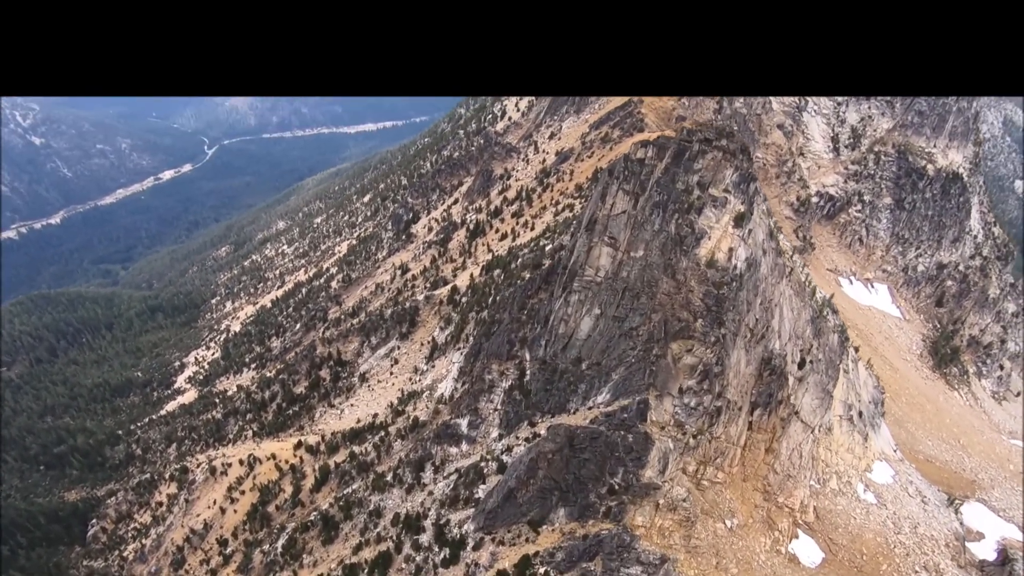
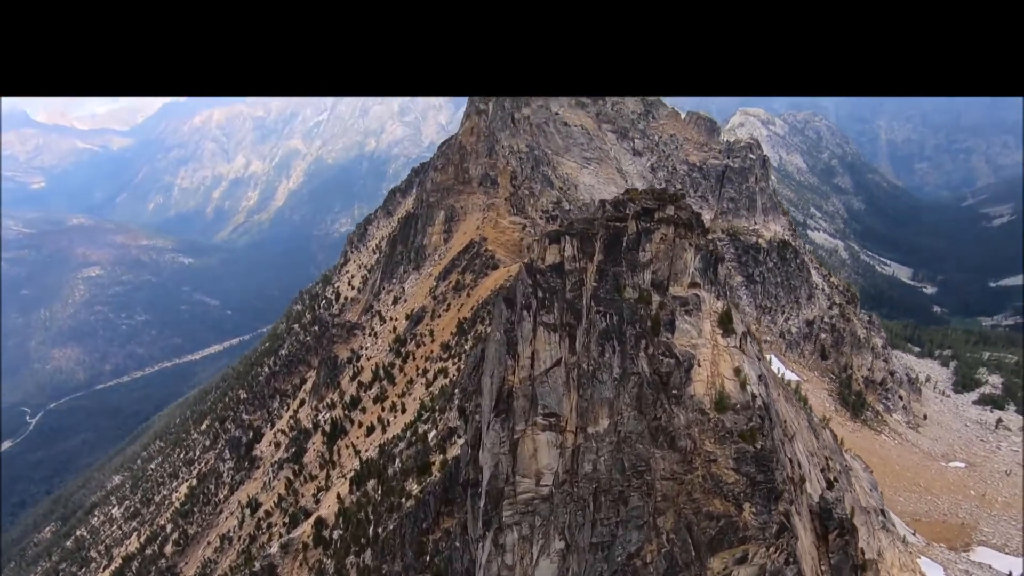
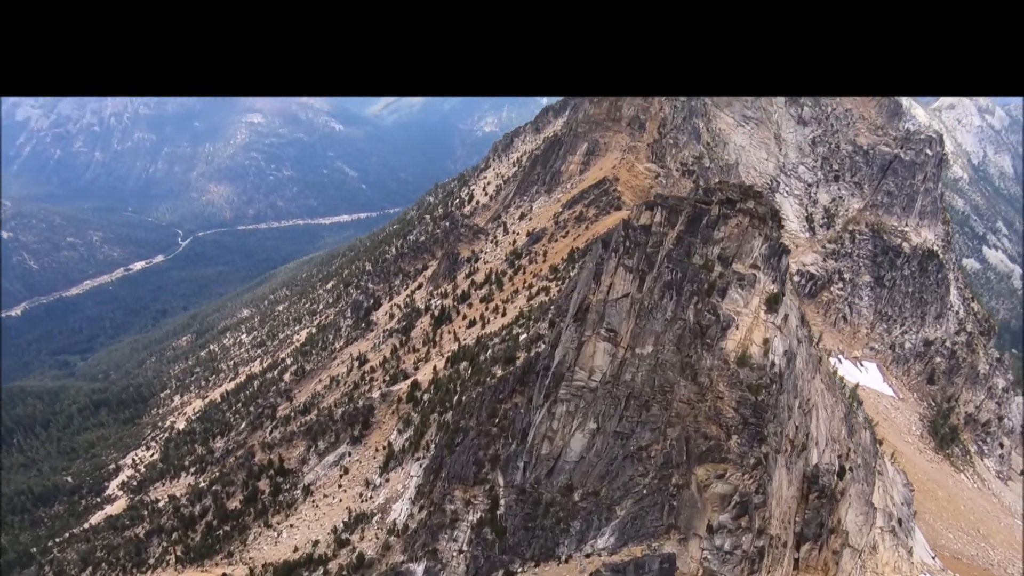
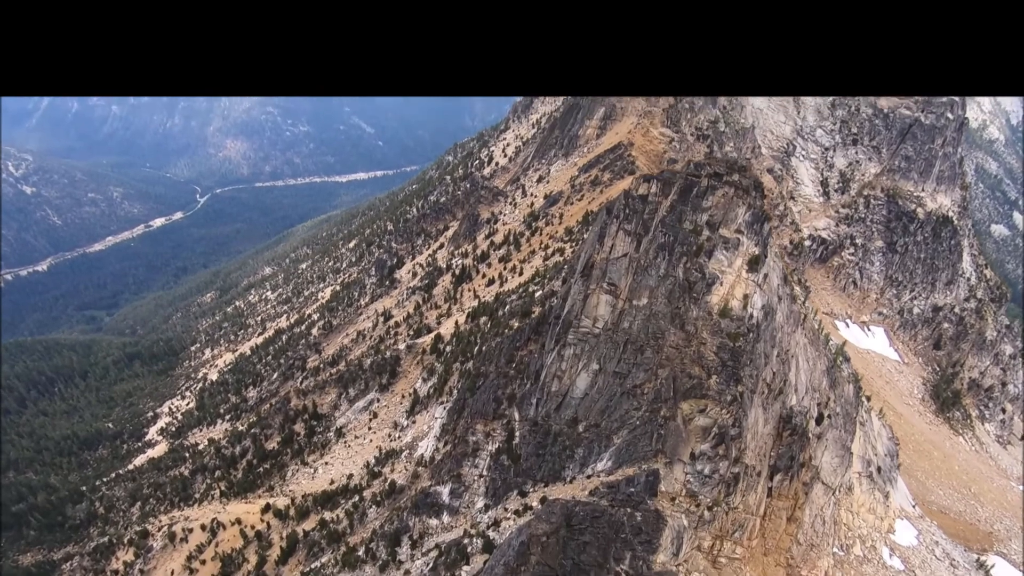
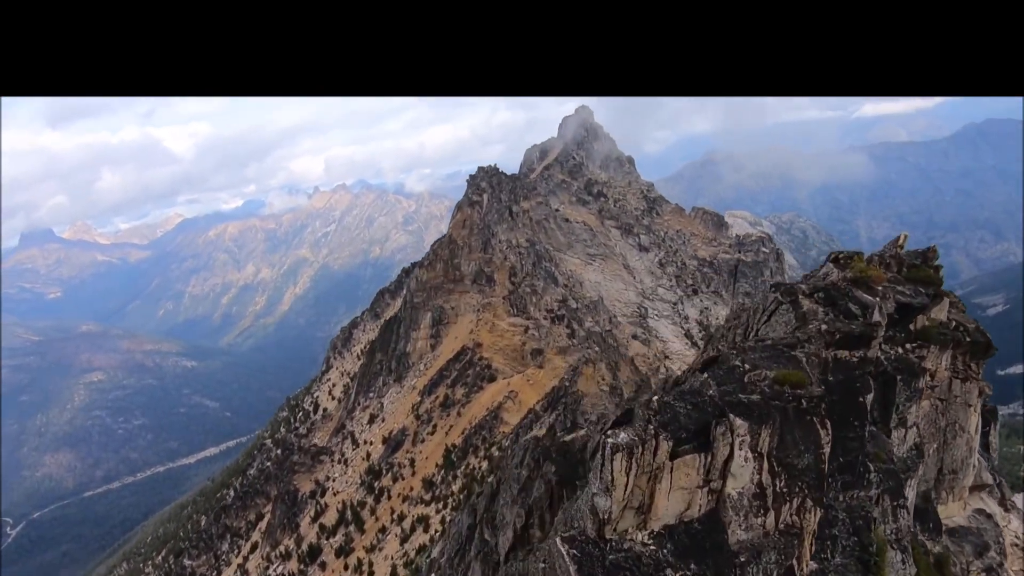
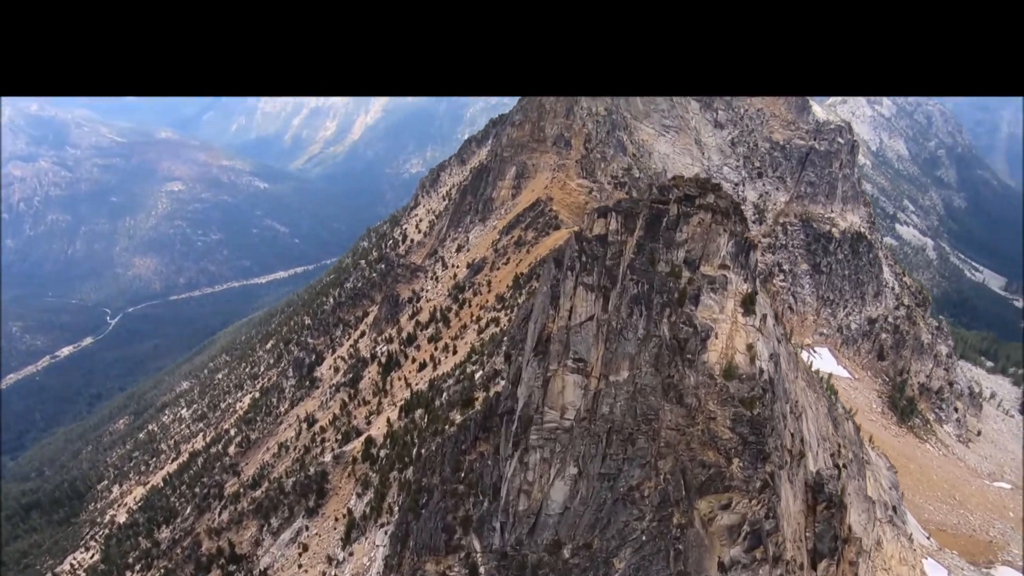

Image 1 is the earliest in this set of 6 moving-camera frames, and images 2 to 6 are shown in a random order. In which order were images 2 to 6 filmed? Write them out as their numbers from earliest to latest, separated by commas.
4, 3, 6, 2, 5
